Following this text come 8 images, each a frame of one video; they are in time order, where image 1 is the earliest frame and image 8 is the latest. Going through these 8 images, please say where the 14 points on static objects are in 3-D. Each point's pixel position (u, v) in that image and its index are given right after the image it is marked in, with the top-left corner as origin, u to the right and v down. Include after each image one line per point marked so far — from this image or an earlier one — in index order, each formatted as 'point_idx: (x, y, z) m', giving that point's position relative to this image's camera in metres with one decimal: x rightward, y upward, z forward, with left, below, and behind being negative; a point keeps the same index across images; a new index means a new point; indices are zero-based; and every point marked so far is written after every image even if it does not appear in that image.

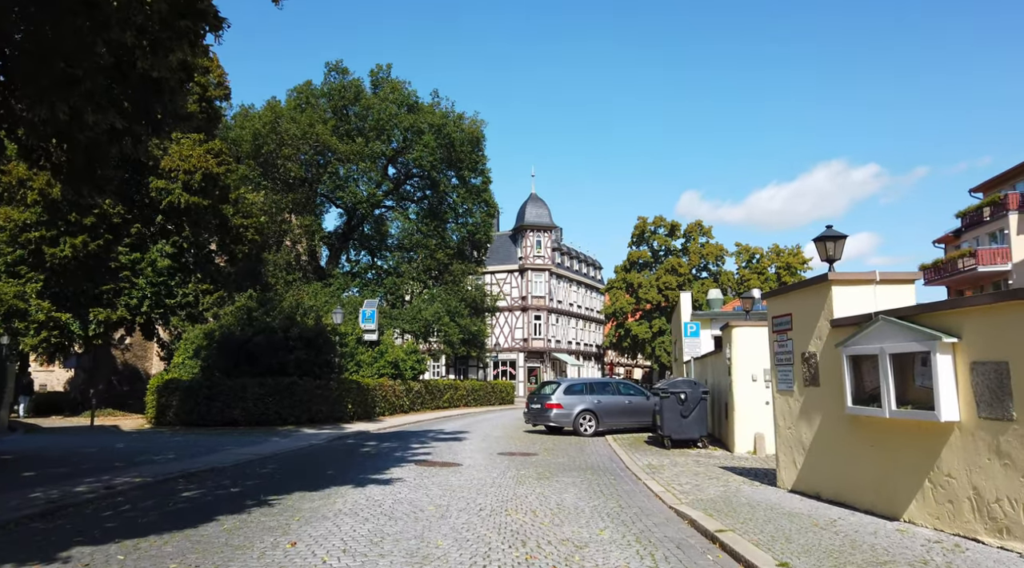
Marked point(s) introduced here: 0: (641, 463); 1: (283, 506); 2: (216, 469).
0: (+2.2, -3.0, +12.5) m
1: (-2.5, -2.4, +8.3) m
2: (-4.6, -2.9, +12.0) m
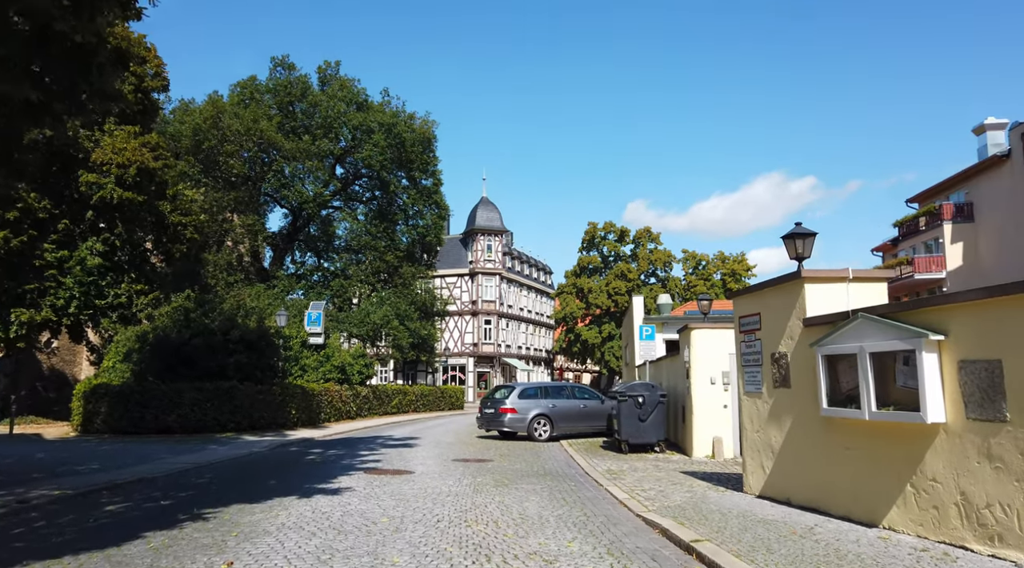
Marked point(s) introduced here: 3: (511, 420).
0: (+1.4, -3.0, +12.1) m
1: (-2.9, -2.3, +7.5) m
2: (-5.3, -2.8, +11.1) m
3: (0.0, -3.3, +18.7) m
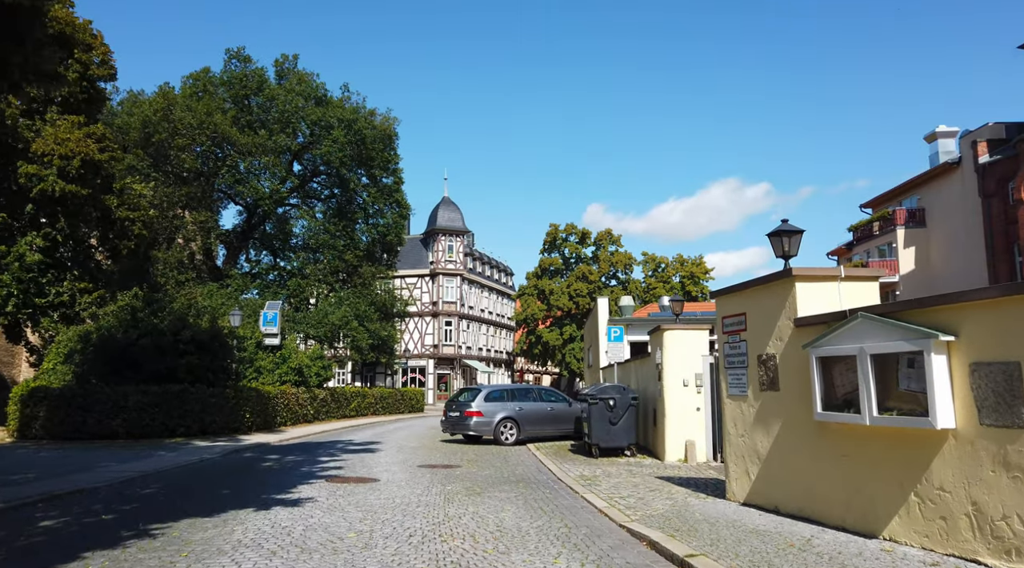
0: (+1.0, -2.9, +11.7) m
1: (-3.1, -2.3, +6.9) m
2: (-5.7, -2.8, +10.3) m
3: (-0.8, -3.3, +18.2) m
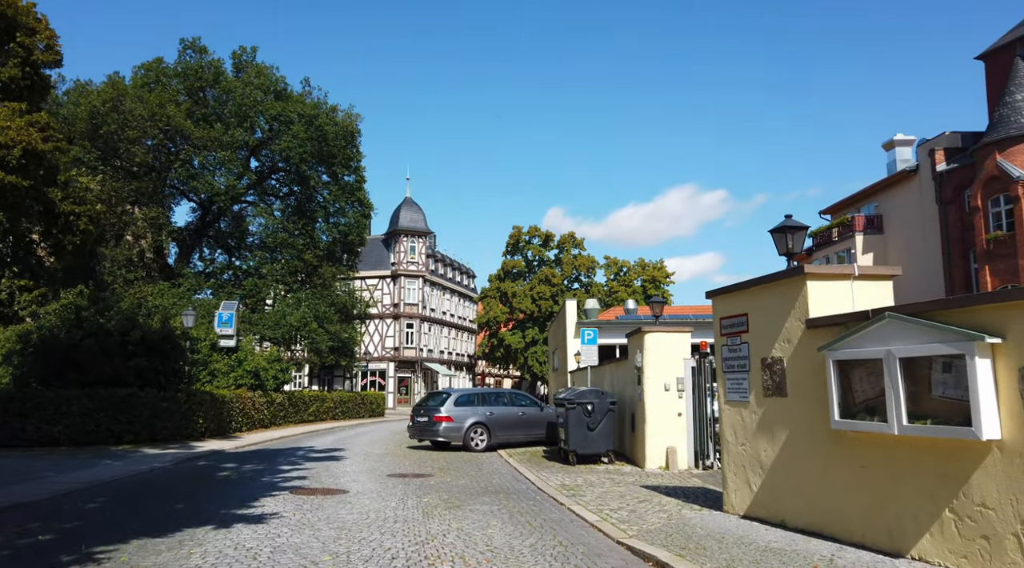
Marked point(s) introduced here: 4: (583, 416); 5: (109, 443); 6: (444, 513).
0: (+0.6, -2.9, +11.0) m
1: (-3.2, -2.2, +6.1) m
2: (-5.9, -2.7, +9.3) m
3: (-1.5, -3.3, +17.5) m
4: (+1.3, -2.4, +14.2) m
5: (-9.9, -3.9, +18.7) m
6: (-0.8, -2.6, +8.6) m
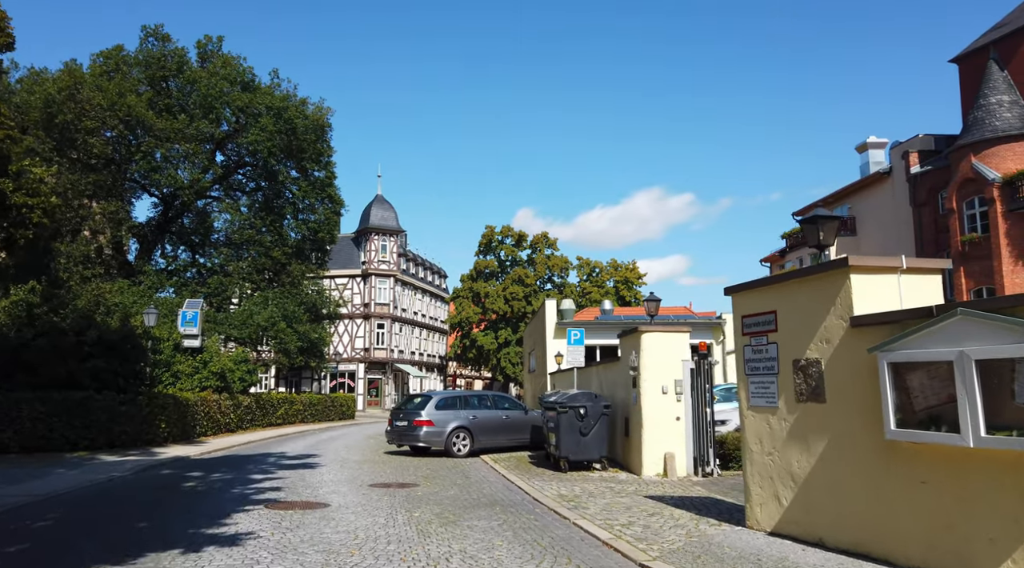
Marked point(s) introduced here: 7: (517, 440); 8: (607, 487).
0: (+0.6, -2.9, +10.3) m
1: (-3.0, -2.1, +5.1) m
2: (-5.9, -2.6, +8.3) m
3: (-1.8, -3.3, +16.6) m
4: (+1.1, -2.4, +13.5) m
5: (-10.3, -3.8, +17.5) m
6: (-0.7, -2.5, +7.8) m
7: (+0.1, -3.6, +17.7) m
8: (+1.4, -3.0, +11.4) m
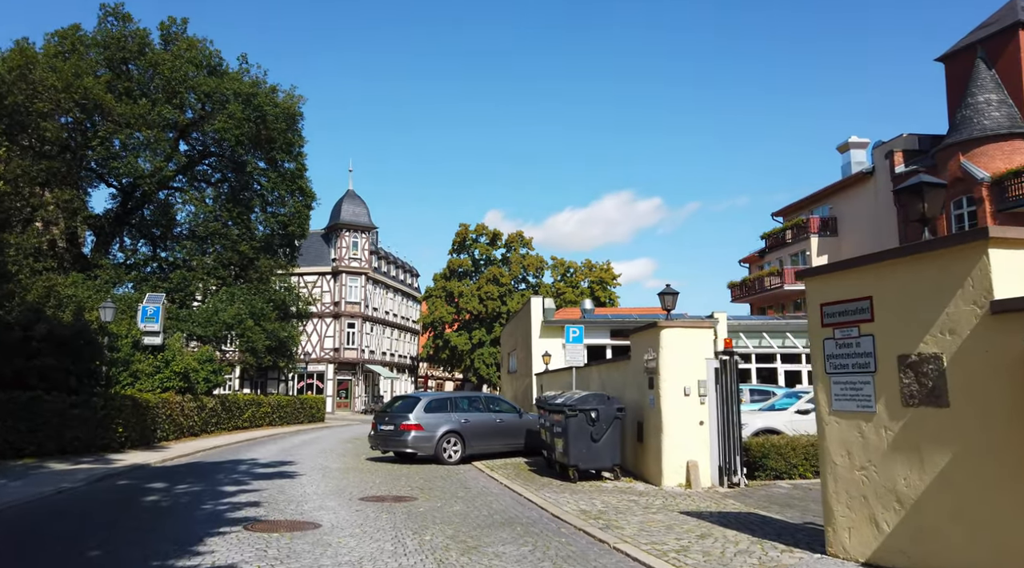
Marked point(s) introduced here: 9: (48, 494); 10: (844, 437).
0: (+0.8, -2.7, +9.0) m
1: (-2.6, -1.9, +3.7) m
2: (-5.6, -2.4, +6.7) m
3: (-1.9, -3.1, +15.2) m
4: (+1.2, -2.2, +12.2) m
5: (-10.4, -3.6, +15.7) m
6: (-0.4, -2.3, +6.4) m
7: (0.0, -3.5, +16.4) m
8: (+1.6, -2.9, +10.2) m
9: (-7.3, -3.3, +12.0) m
10: (+2.8, -1.3, +6.3) m
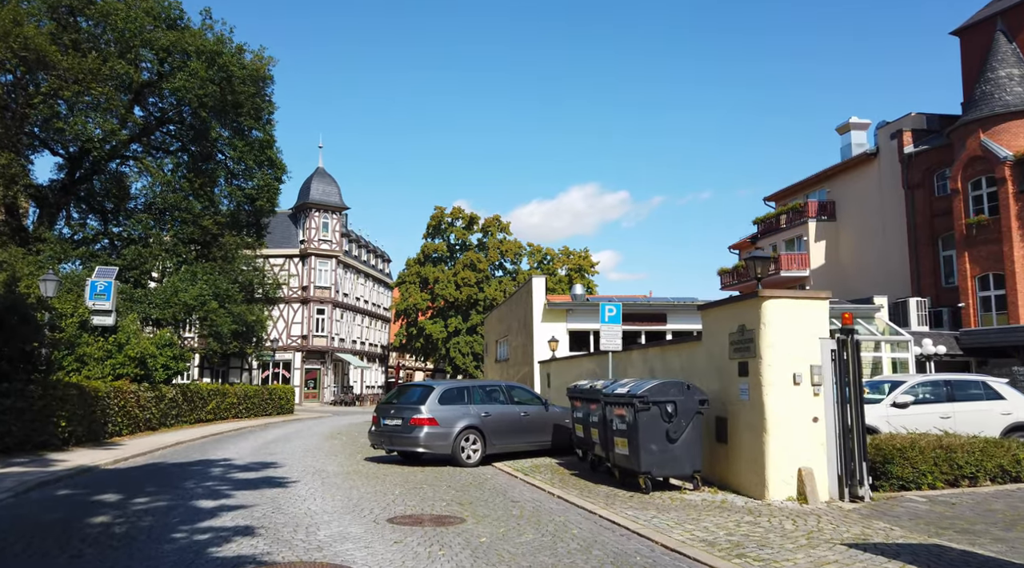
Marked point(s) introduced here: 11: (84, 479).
0: (+1.7, -2.2, +6.5) m
1: (-1.4, -1.5, +1.0) m
2: (-4.6, -1.9, +3.8) m
3: (-1.4, -2.5, +12.5) m
4: (+1.9, -1.7, +9.7) m
5: (-9.8, -2.9, +12.6) m
6: (+0.6, -1.9, +3.8) m
7: (+0.5, -2.9, +13.8) m
8: (+2.4, -2.4, +7.7) m
9: (-6.6, -2.7, +9.1) m
10: (+3.8, -0.8, +3.9) m
11: (-6.9, -3.1, +12.2) m
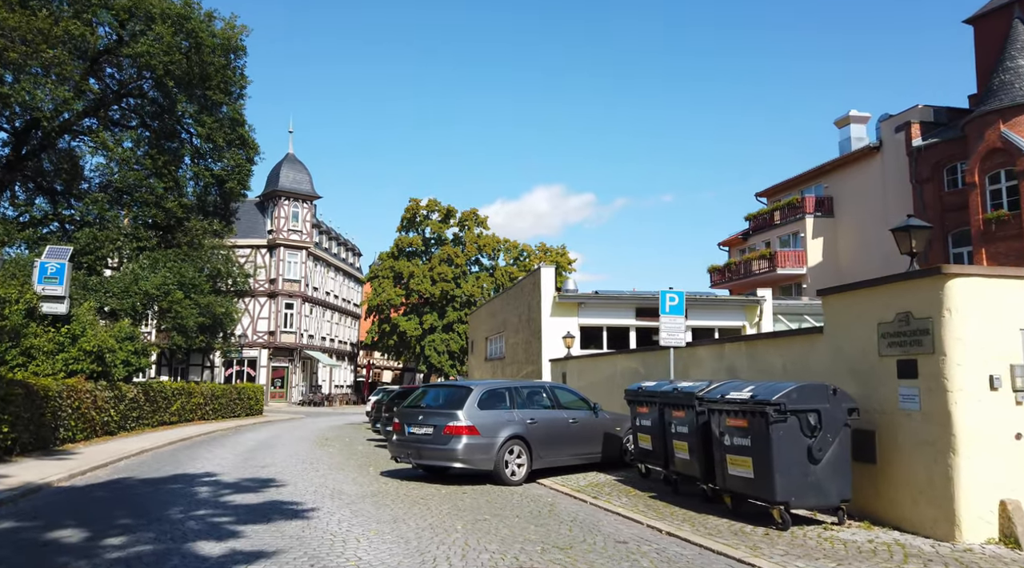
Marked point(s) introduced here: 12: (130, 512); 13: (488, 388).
0: (+2.8, -2.0, +4.3) m
1: (+0.1, -1.2, -1.3) m
2: (-3.3, -1.5, +1.3) m
3: (-0.5, -2.2, +10.2) m
4: (+2.9, -1.5, +7.5) m
5: (-9.0, -2.5, +9.8) m
6: (+1.9, -1.6, +1.6) m
7: (+1.2, -2.6, +11.5) m
8: (+3.5, -2.1, +5.5) m
9: (-5.6, -2.4, +6.5) m
10: (+5.1, -0.6, +1.8) m
11: (-6.0, -2.7, +9.5) m
12: (-4.3, -2.5, +8.5) m
13: (-0.3, -1.5, +10.9) m
